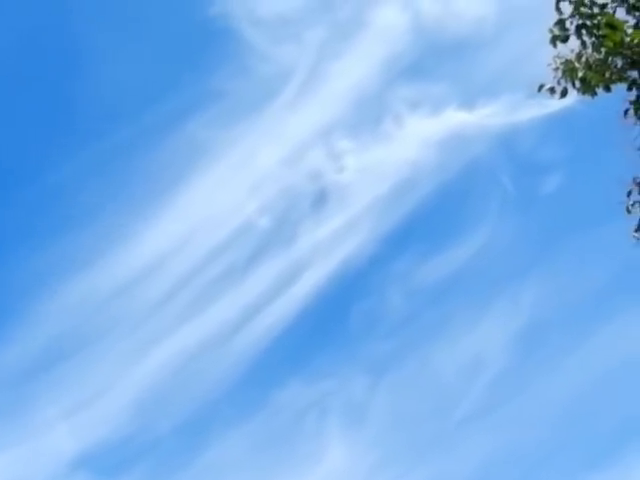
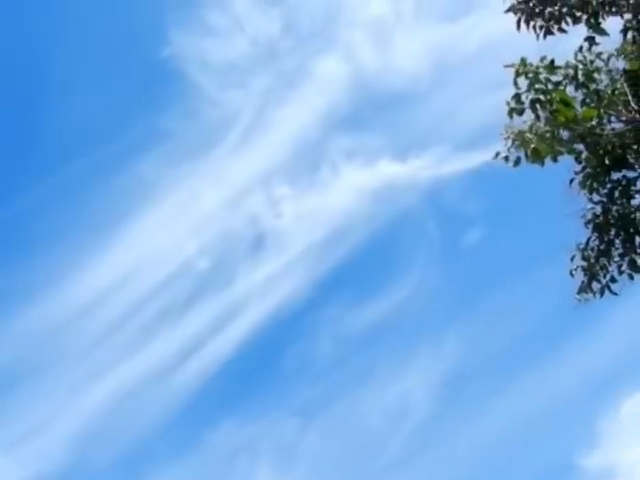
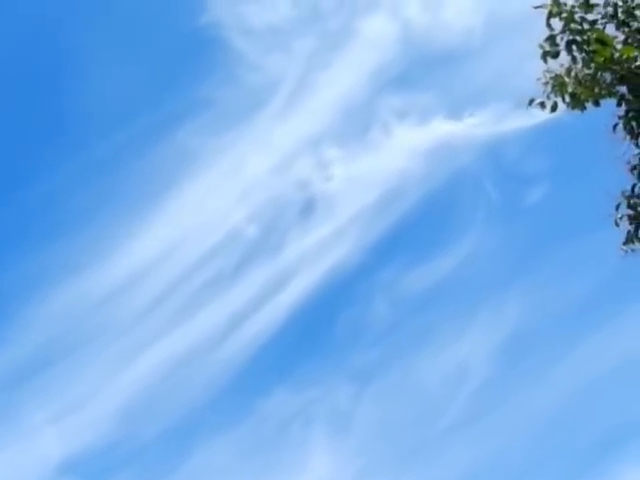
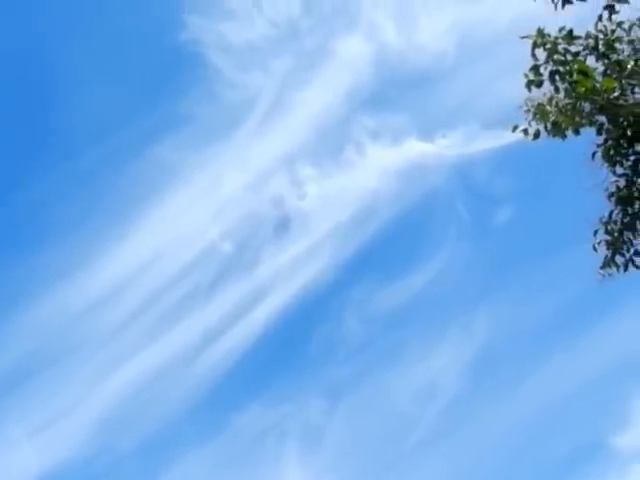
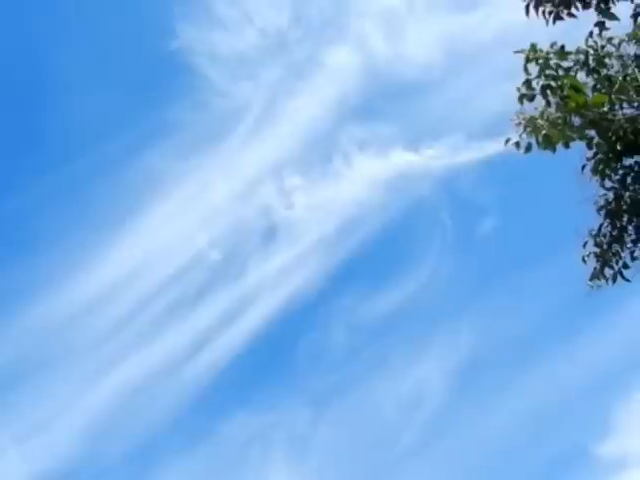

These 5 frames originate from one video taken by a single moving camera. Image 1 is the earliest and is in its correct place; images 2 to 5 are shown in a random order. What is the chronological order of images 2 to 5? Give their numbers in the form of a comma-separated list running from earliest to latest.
3, 4, 5, 2
